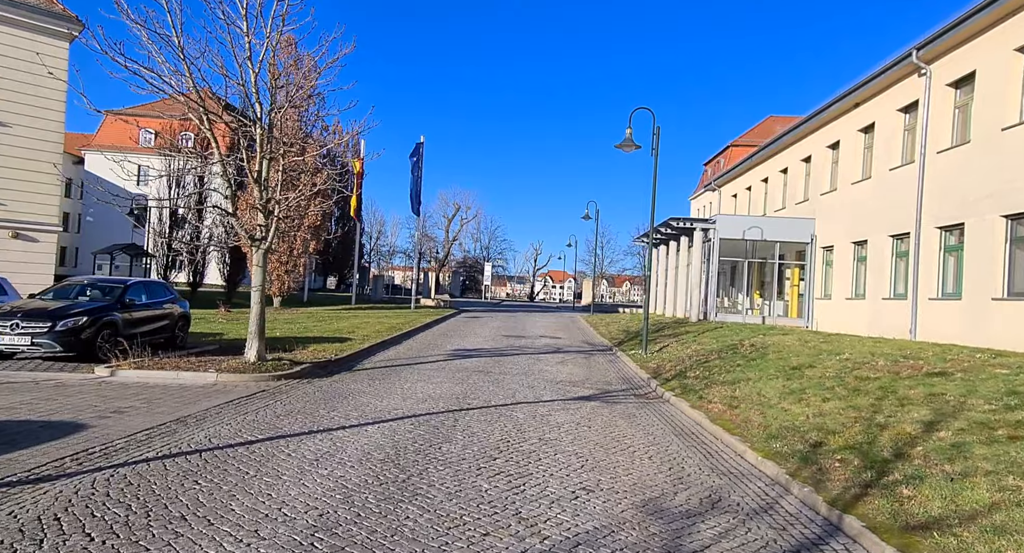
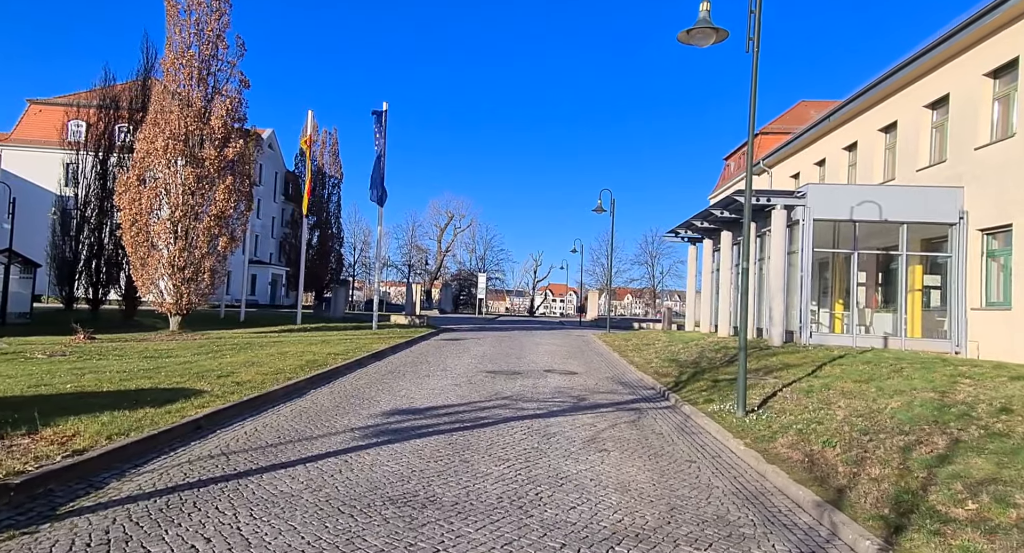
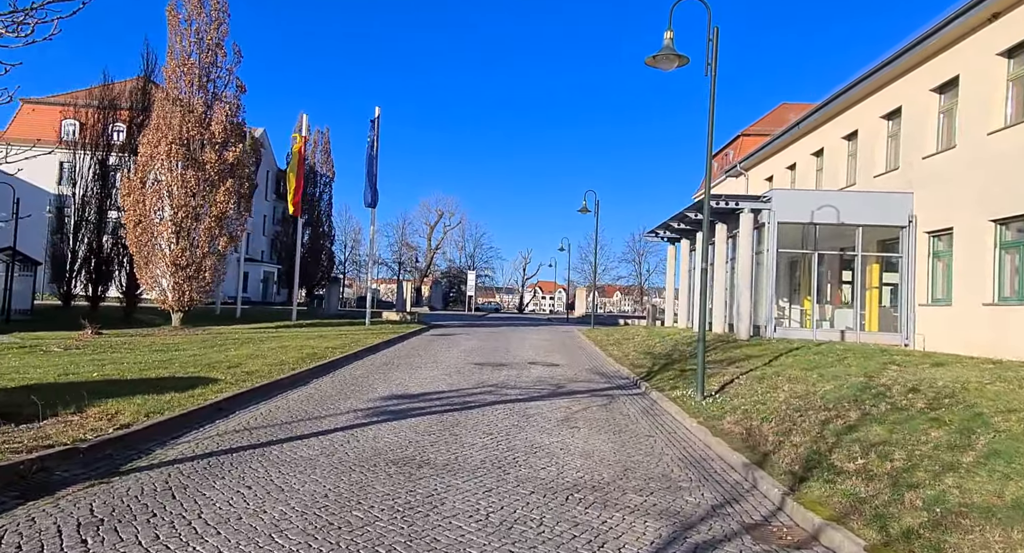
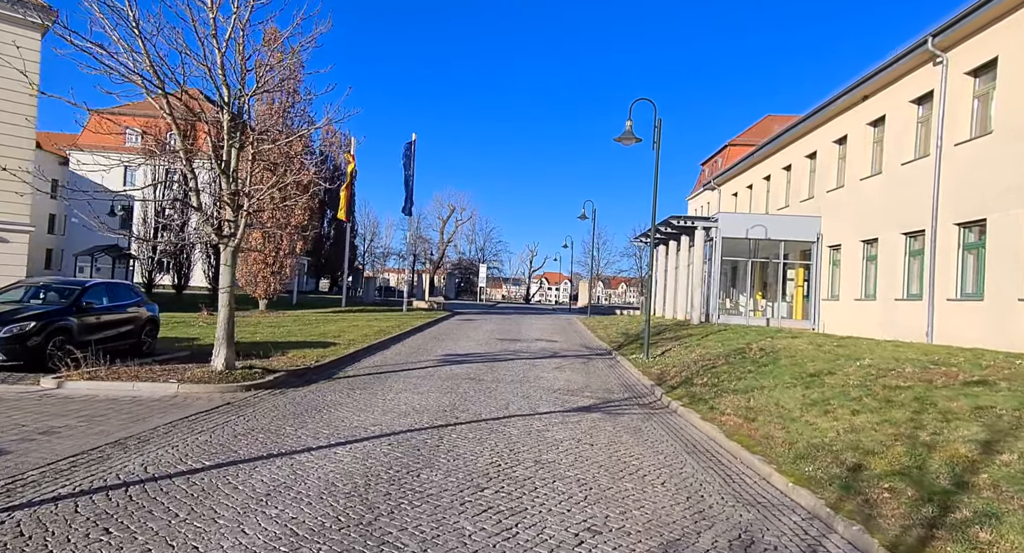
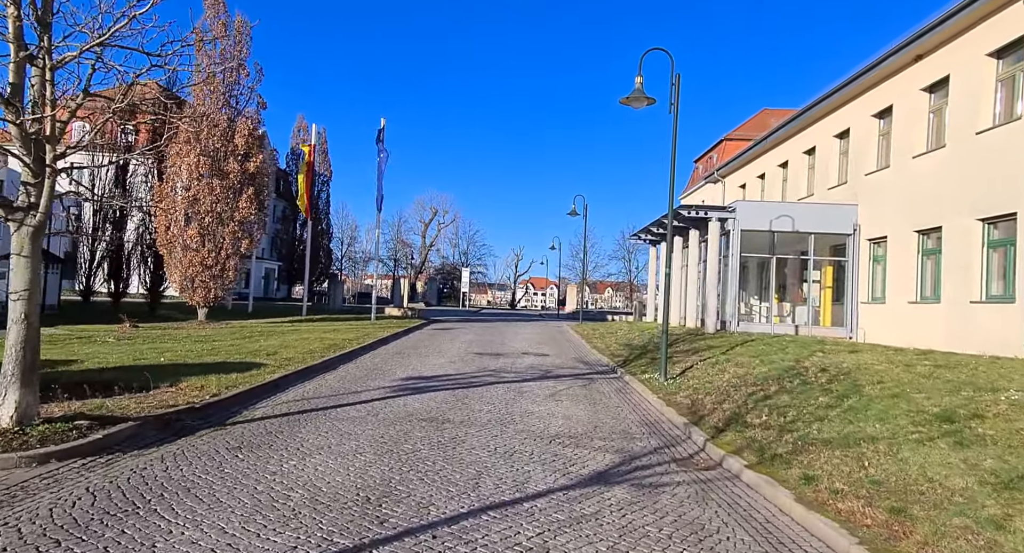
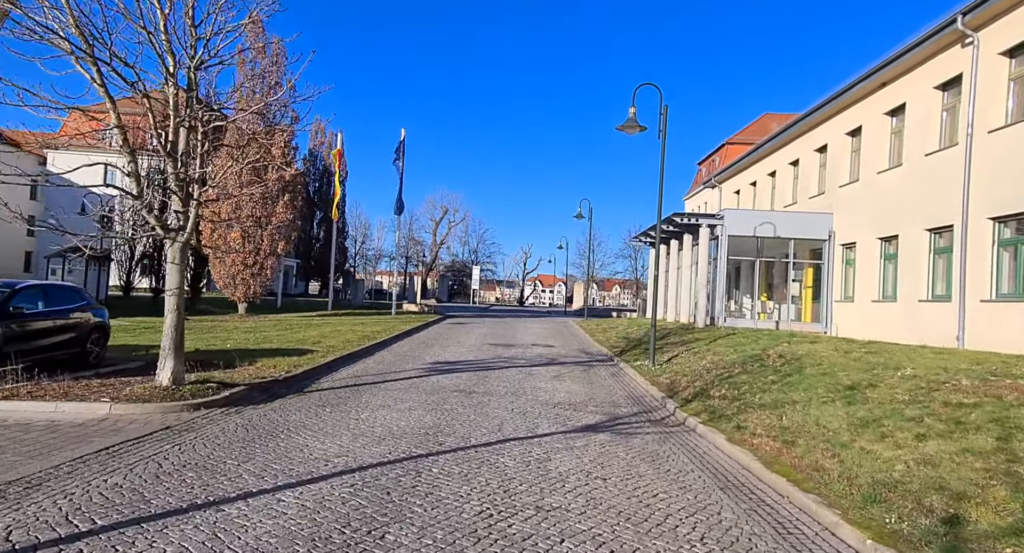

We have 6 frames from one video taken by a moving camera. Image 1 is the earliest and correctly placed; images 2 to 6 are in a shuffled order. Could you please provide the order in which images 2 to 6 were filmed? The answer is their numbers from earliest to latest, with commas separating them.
4, 6, 5, 3, 2
